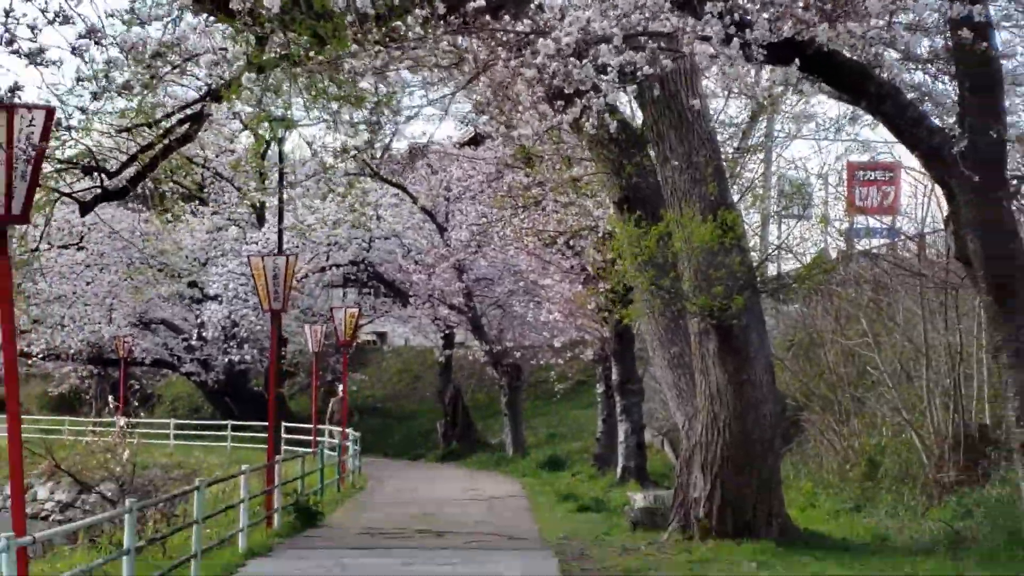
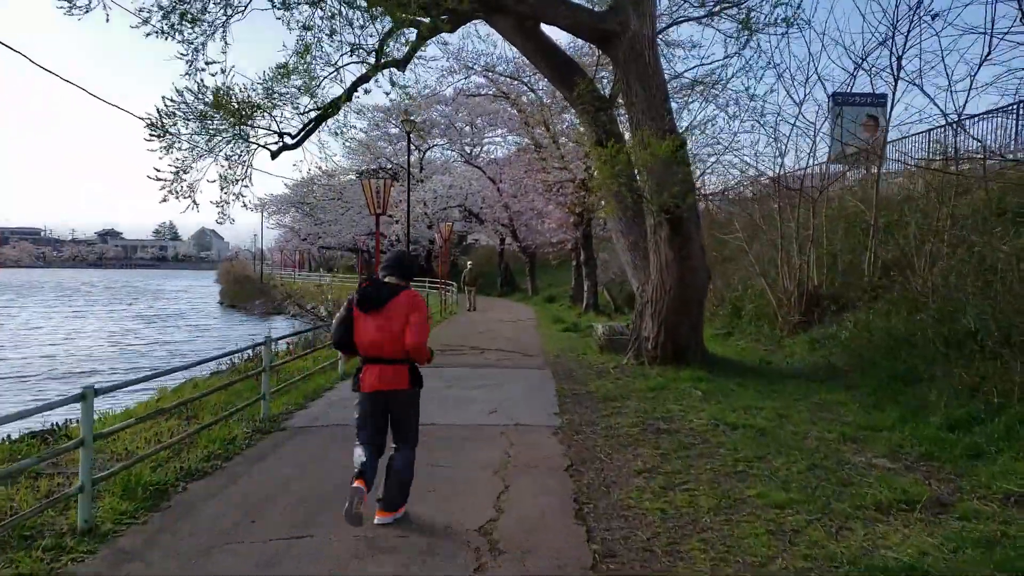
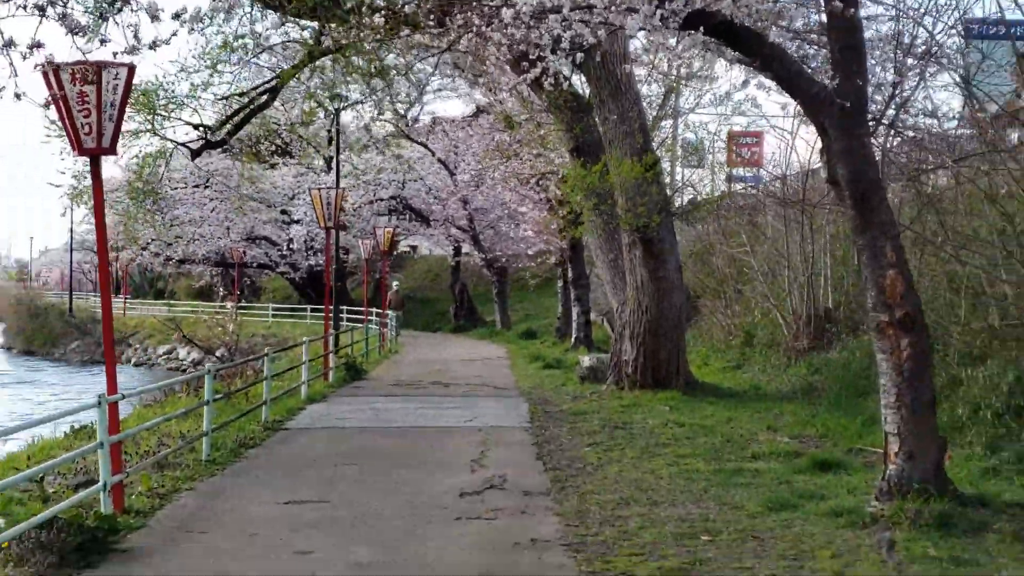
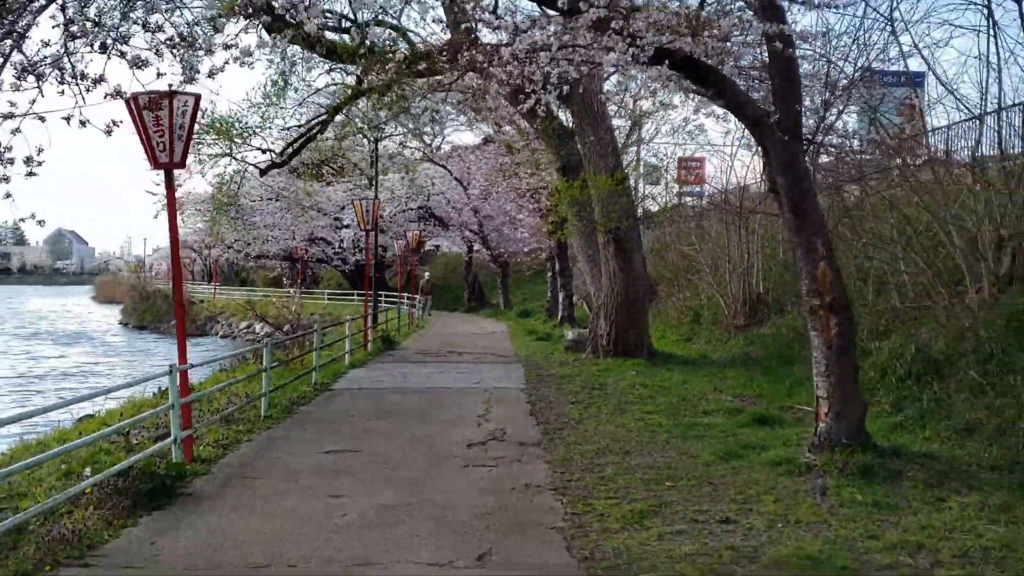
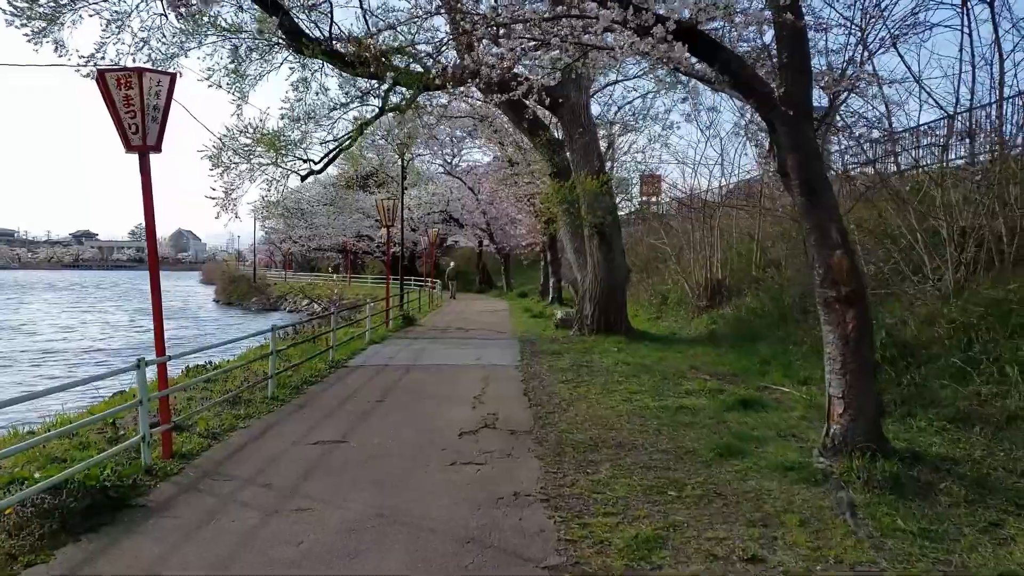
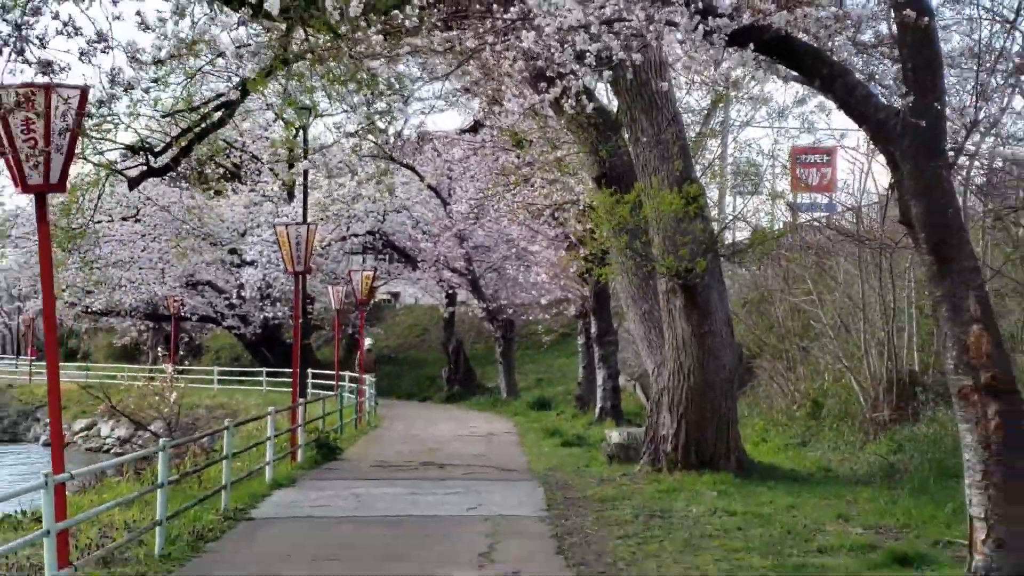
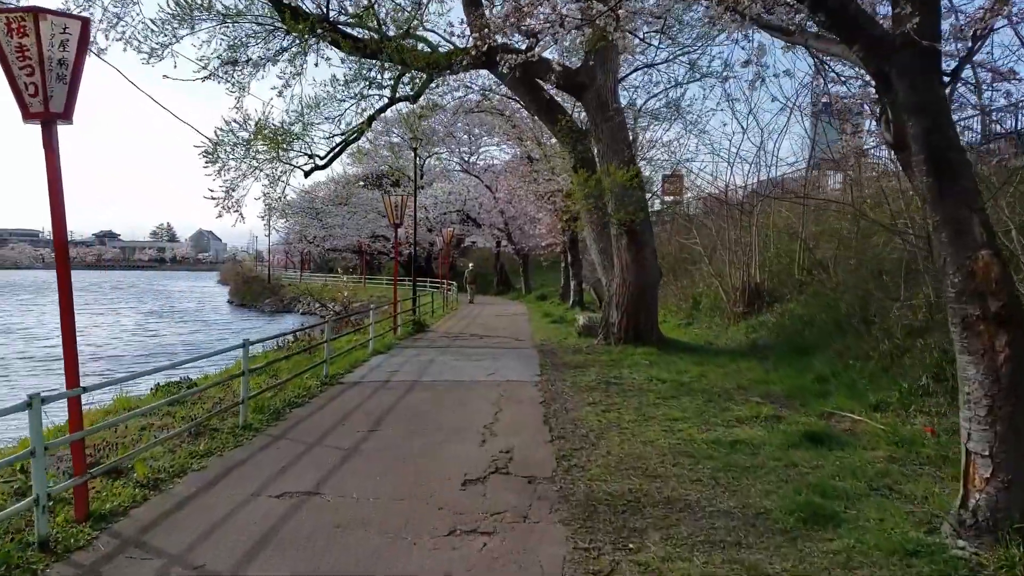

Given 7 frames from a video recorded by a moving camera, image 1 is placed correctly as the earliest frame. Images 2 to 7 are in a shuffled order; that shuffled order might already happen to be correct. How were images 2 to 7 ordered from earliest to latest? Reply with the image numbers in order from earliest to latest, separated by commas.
6, 3, 4, 5, 7, 2
